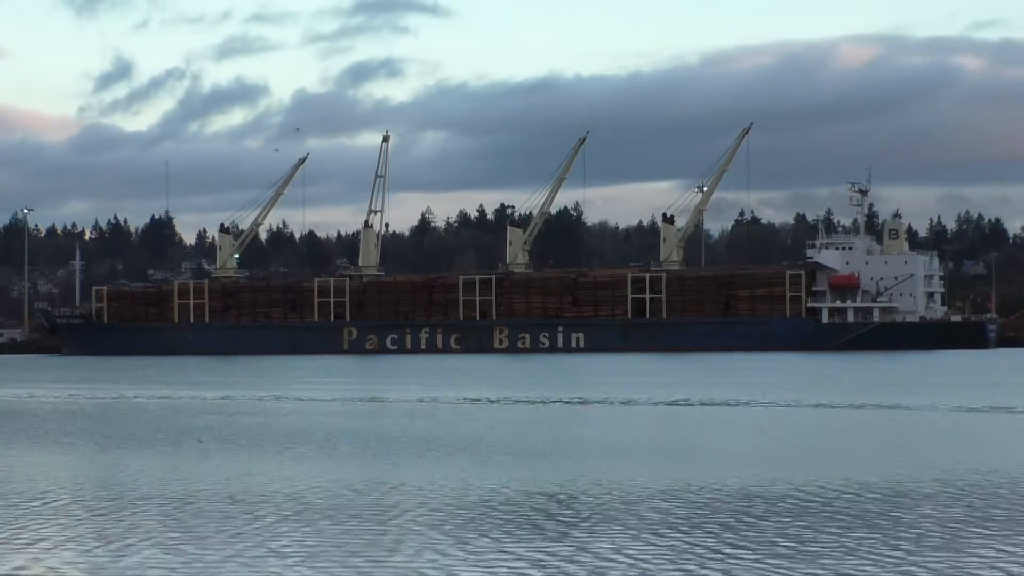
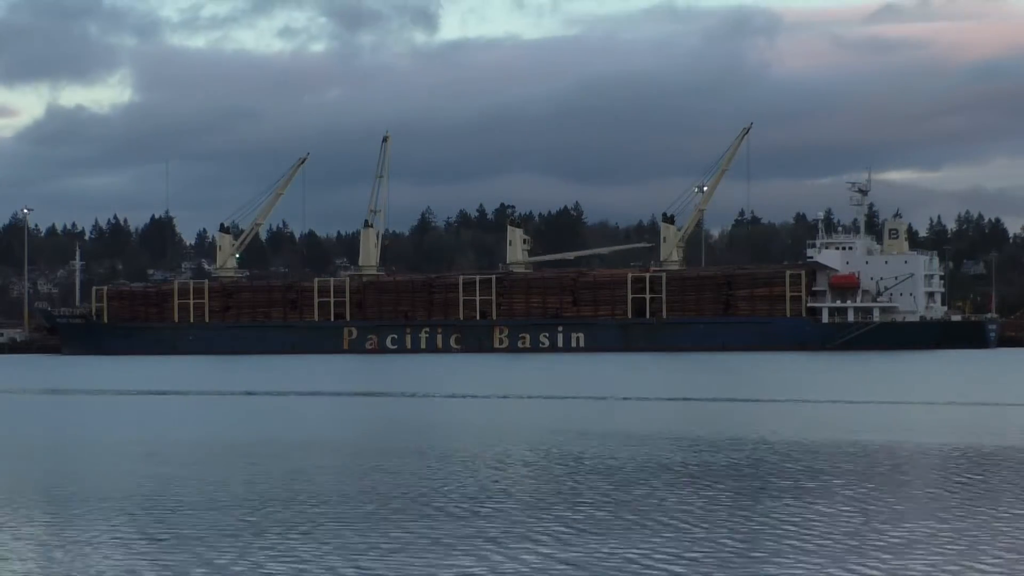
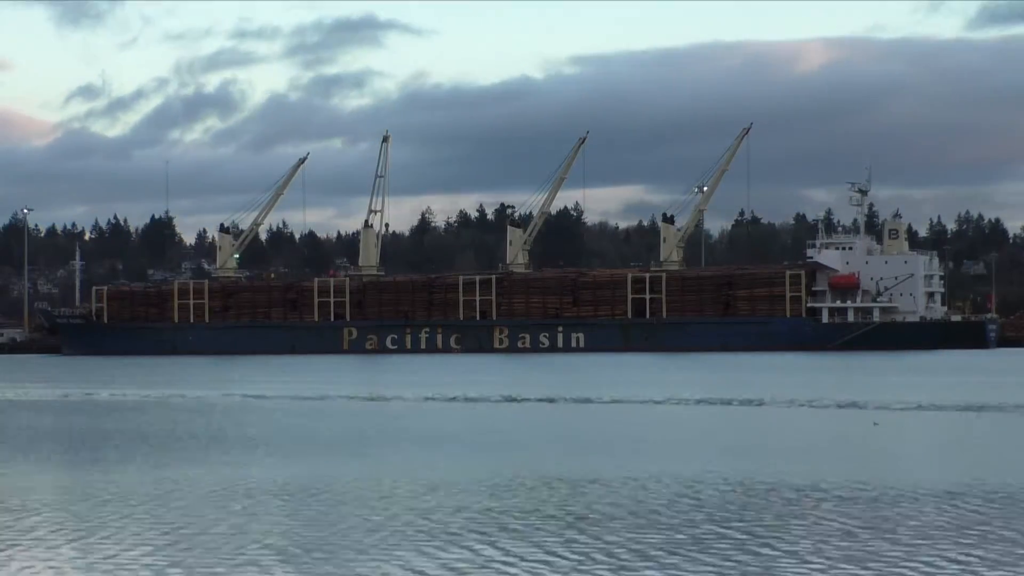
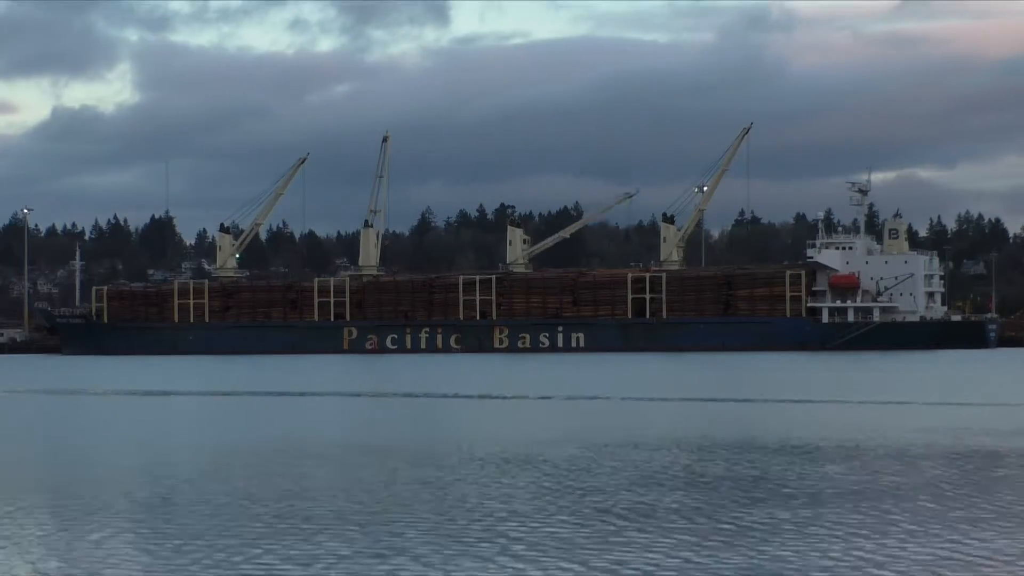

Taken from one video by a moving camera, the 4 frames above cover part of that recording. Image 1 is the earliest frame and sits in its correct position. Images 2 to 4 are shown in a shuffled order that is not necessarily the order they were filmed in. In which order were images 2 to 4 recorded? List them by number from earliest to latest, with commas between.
3, 4, 2
